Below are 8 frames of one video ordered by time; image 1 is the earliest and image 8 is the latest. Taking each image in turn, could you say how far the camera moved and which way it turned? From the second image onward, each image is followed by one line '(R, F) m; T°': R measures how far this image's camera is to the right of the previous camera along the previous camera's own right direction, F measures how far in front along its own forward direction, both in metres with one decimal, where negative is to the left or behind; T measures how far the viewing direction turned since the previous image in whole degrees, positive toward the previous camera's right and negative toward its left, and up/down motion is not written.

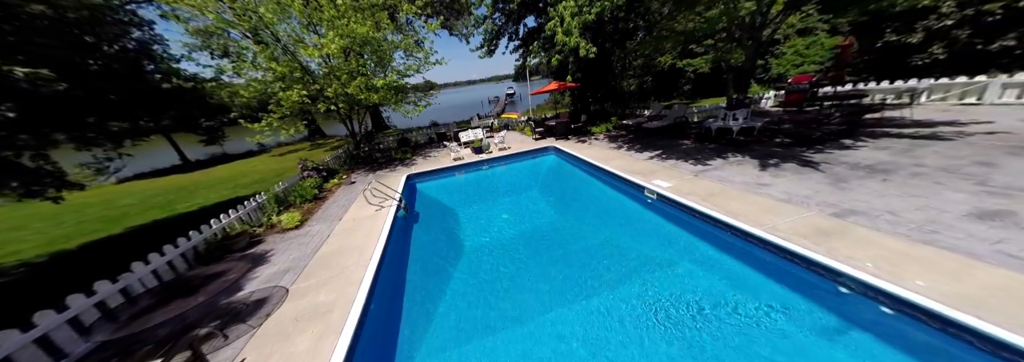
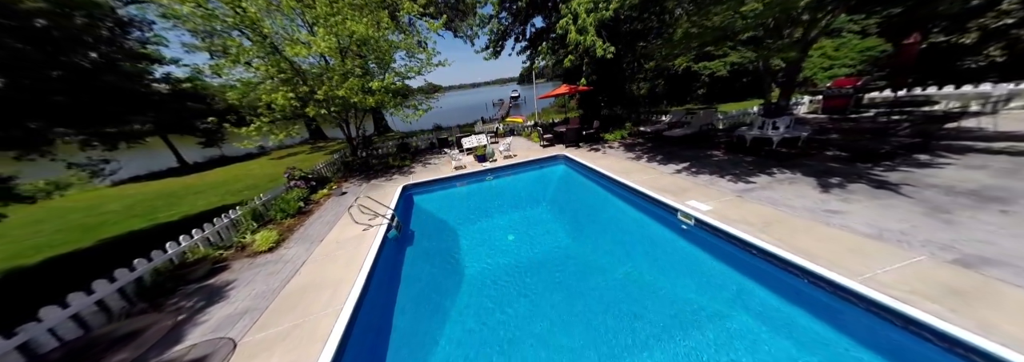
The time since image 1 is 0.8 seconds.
(-0.1, +0.9) m; -1°
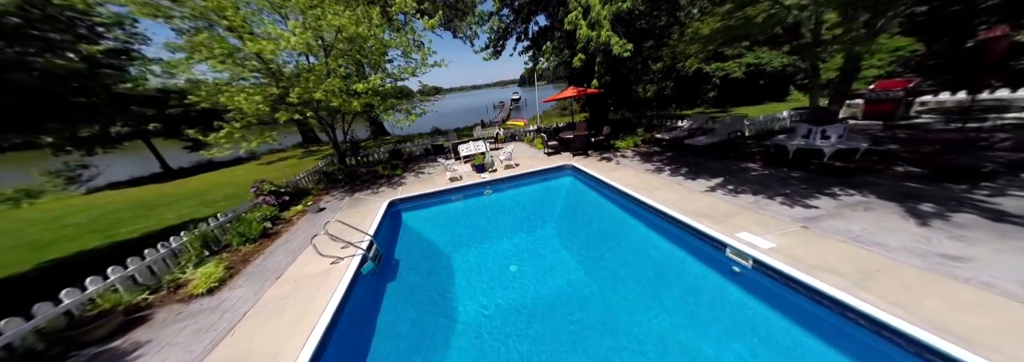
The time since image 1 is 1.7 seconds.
(0.0, +1.1) m; 0°
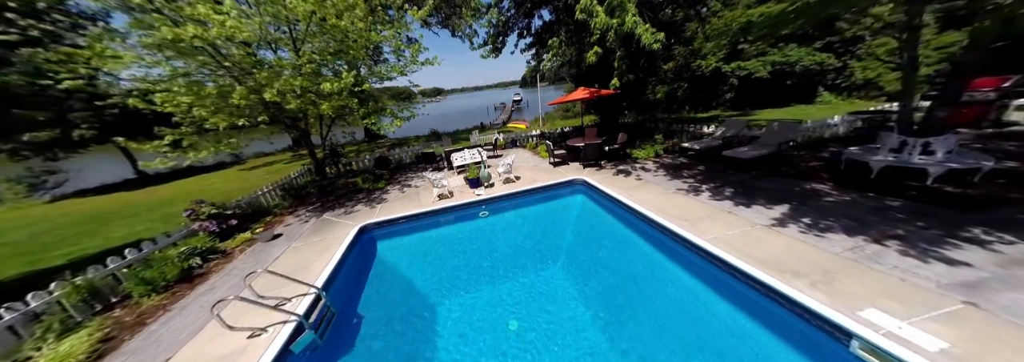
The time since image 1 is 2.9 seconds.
(0.0, +1.4) m; 0°
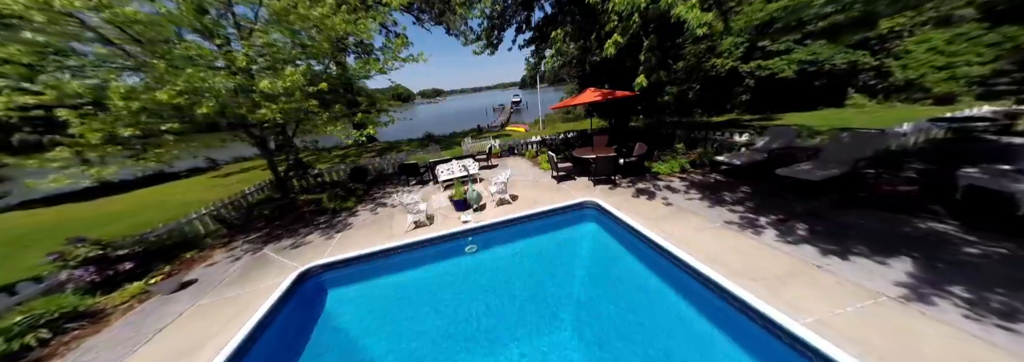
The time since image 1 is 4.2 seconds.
(+0.1, +1.5) m; 0°
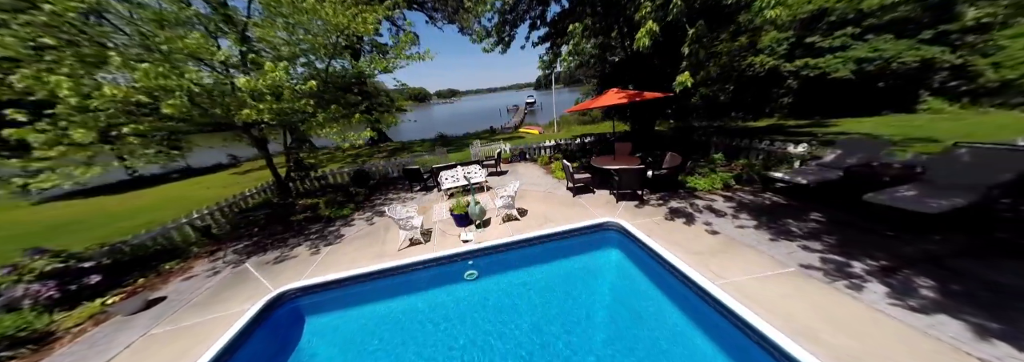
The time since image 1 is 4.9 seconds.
(+0.1, +0.8) m; -3°
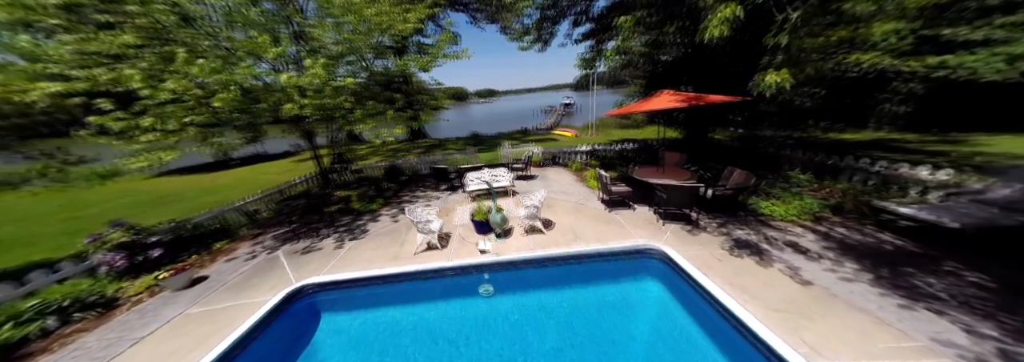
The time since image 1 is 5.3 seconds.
(+0.1, +0.5) m; -8°
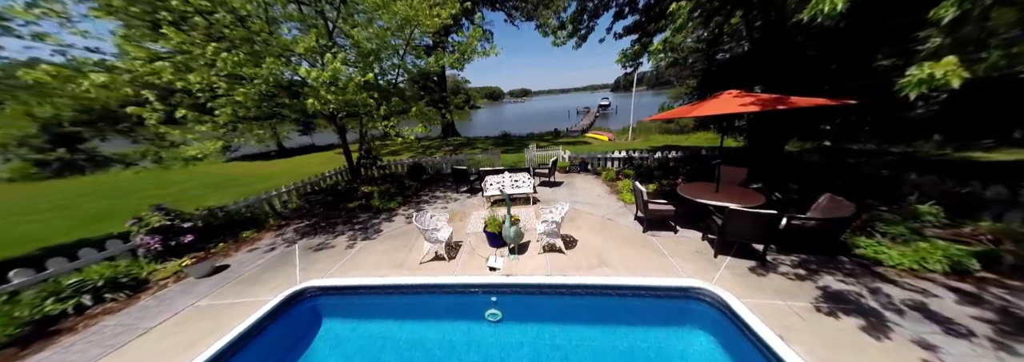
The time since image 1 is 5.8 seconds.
(+0.2, +0.6) m; -7°
